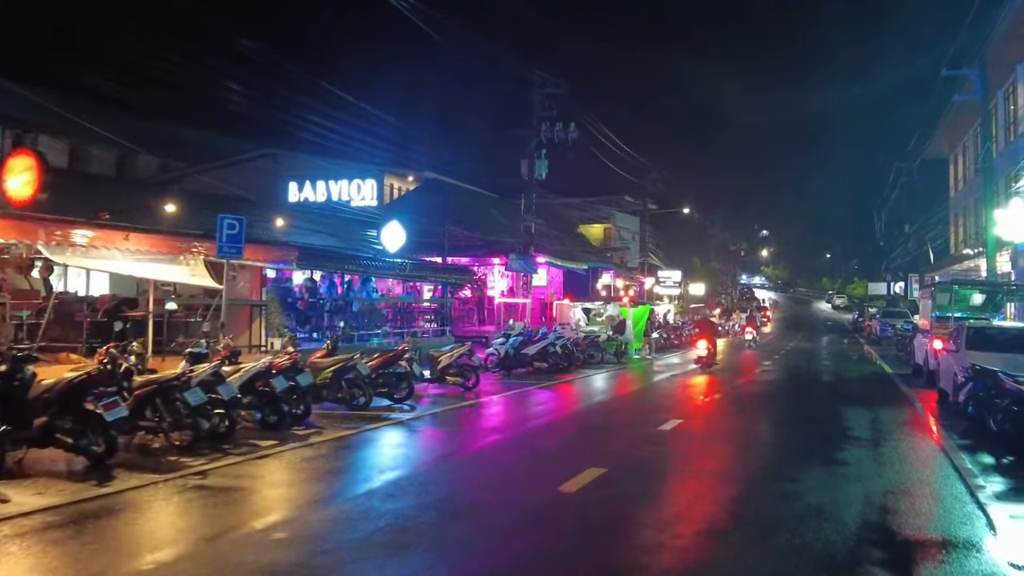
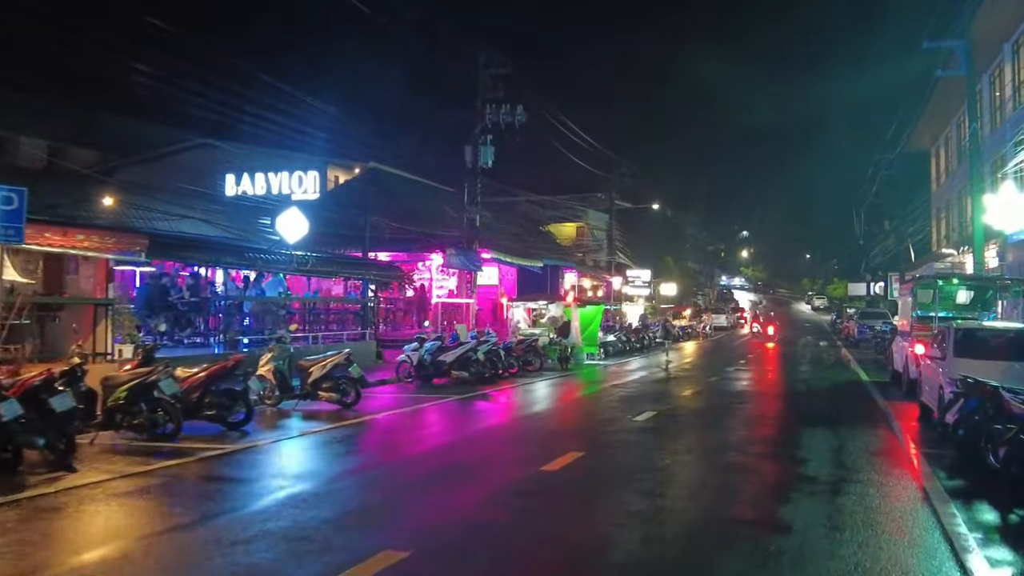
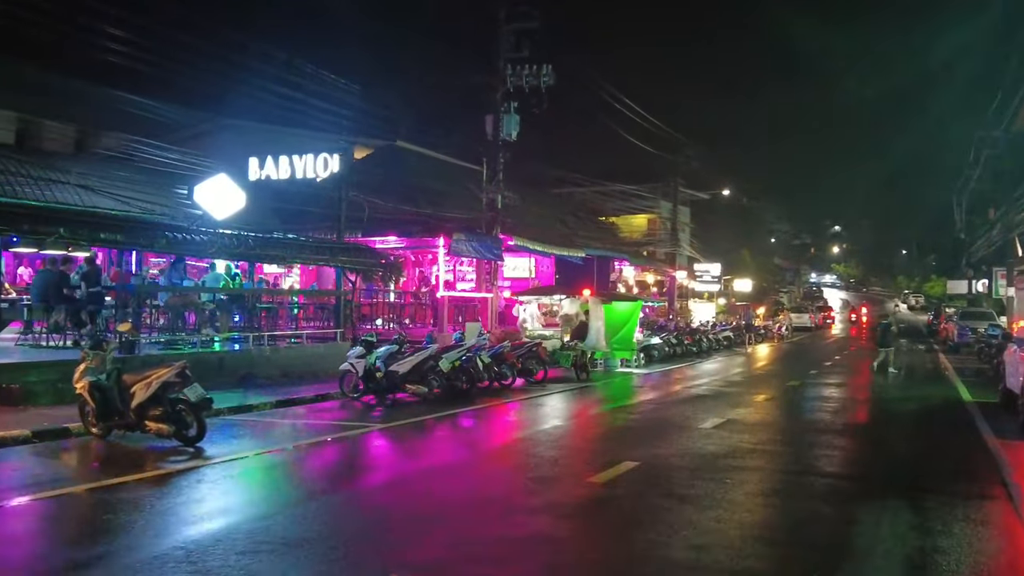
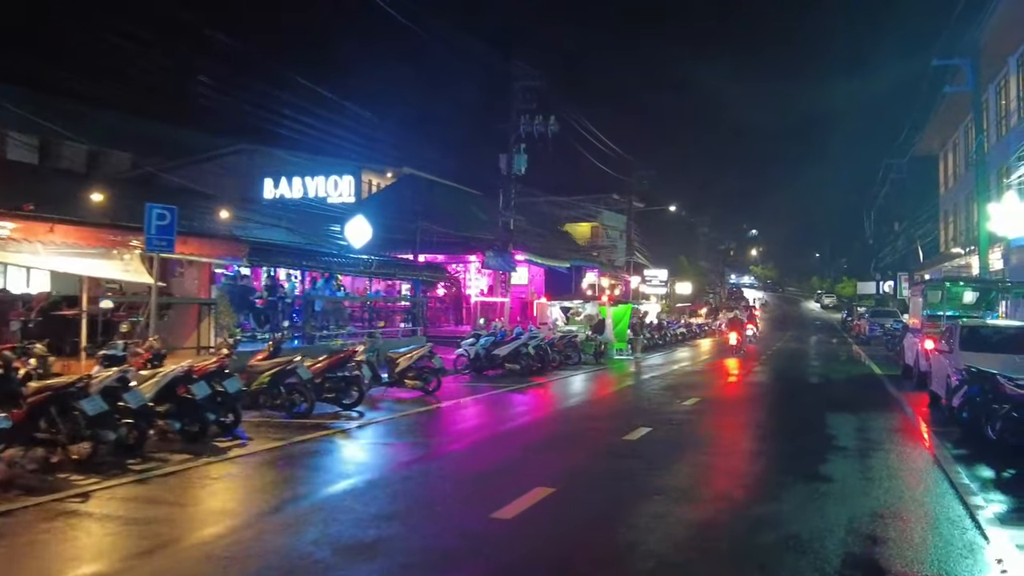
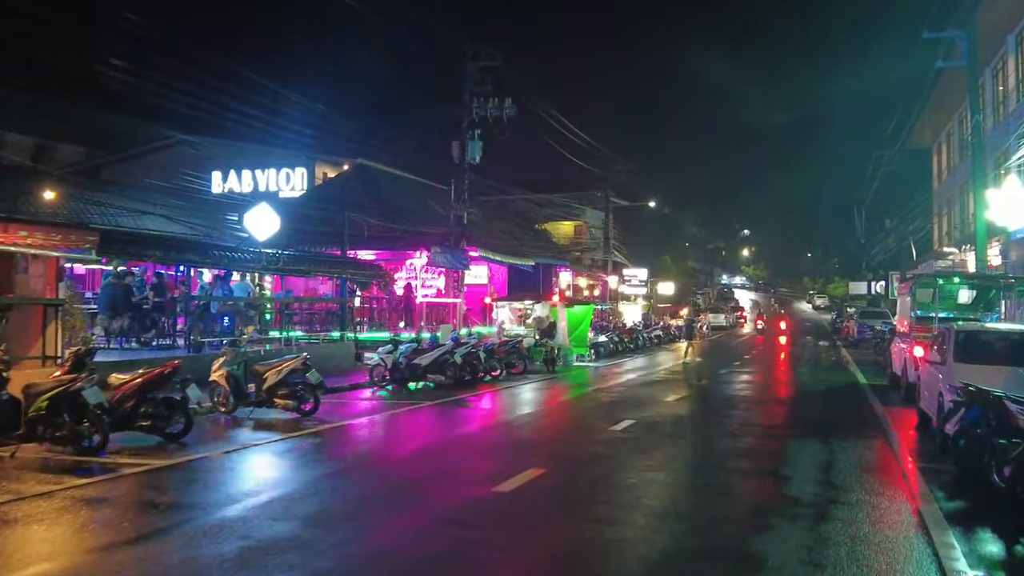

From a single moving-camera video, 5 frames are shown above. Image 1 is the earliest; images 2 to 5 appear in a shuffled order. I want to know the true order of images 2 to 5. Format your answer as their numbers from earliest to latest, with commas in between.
4, 2, 5, 3
